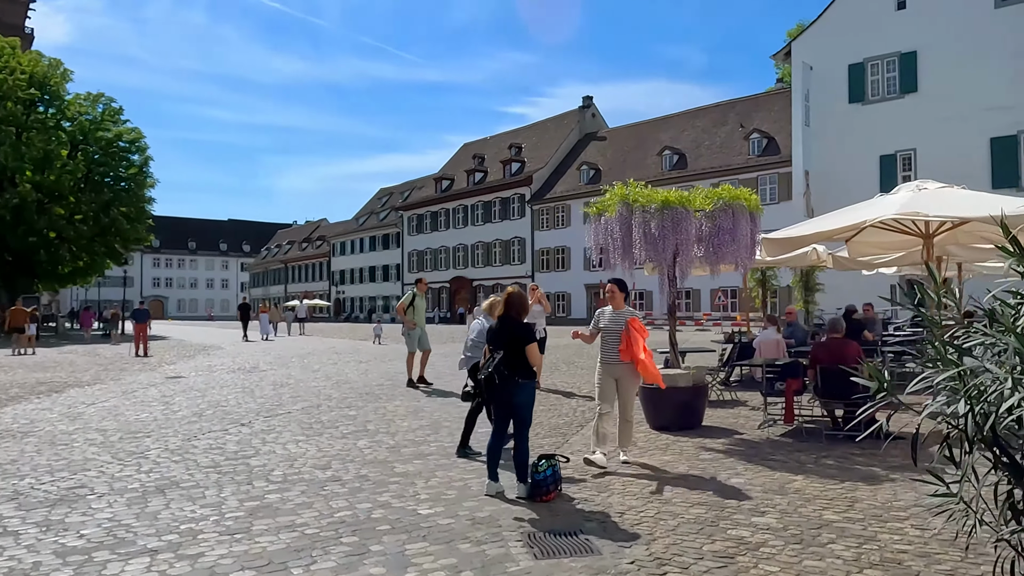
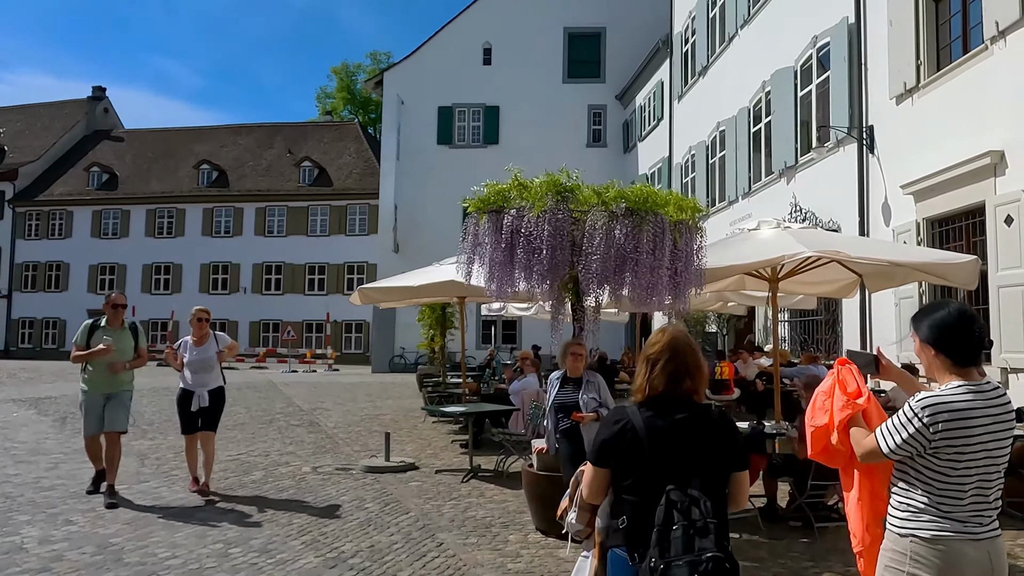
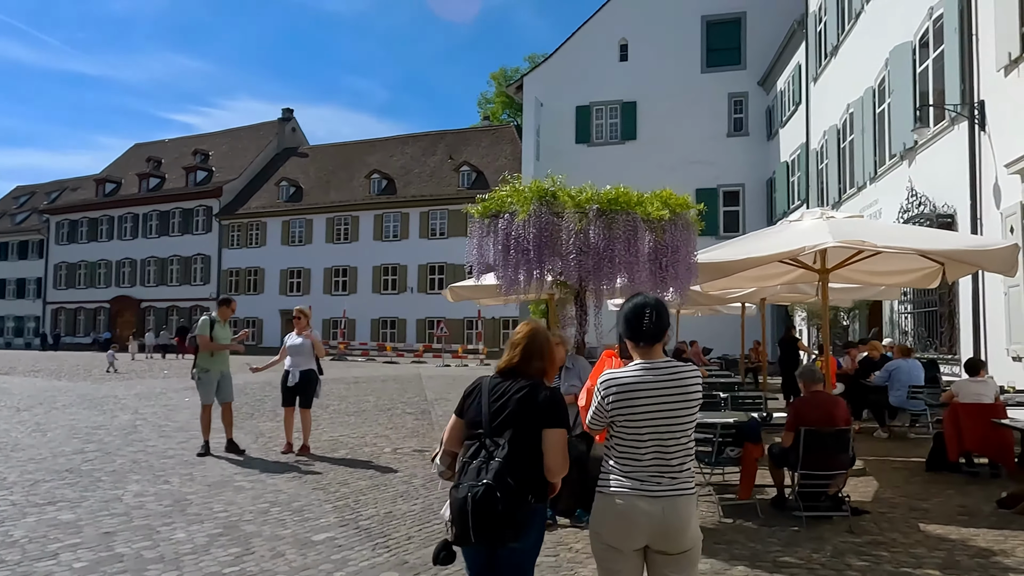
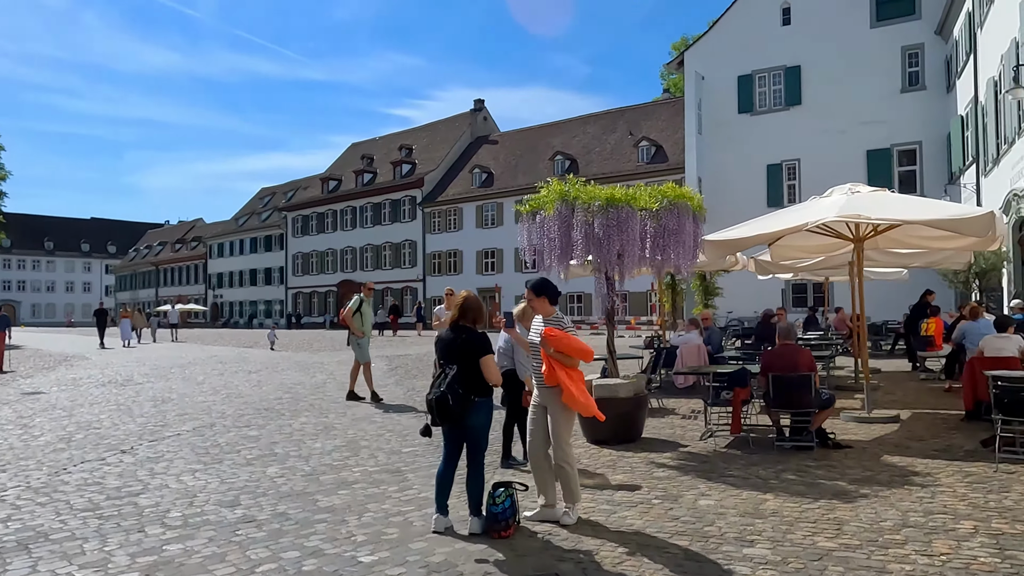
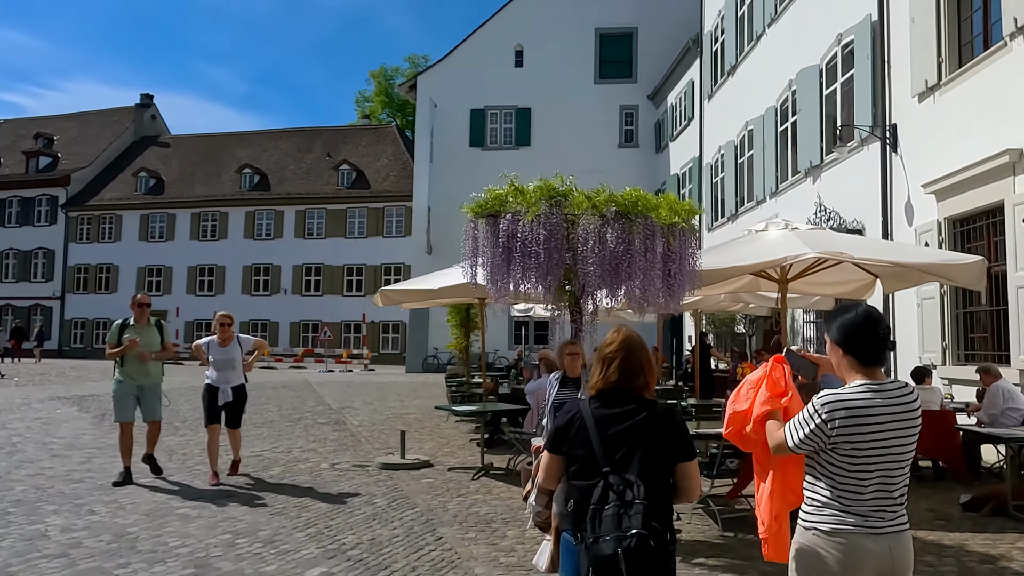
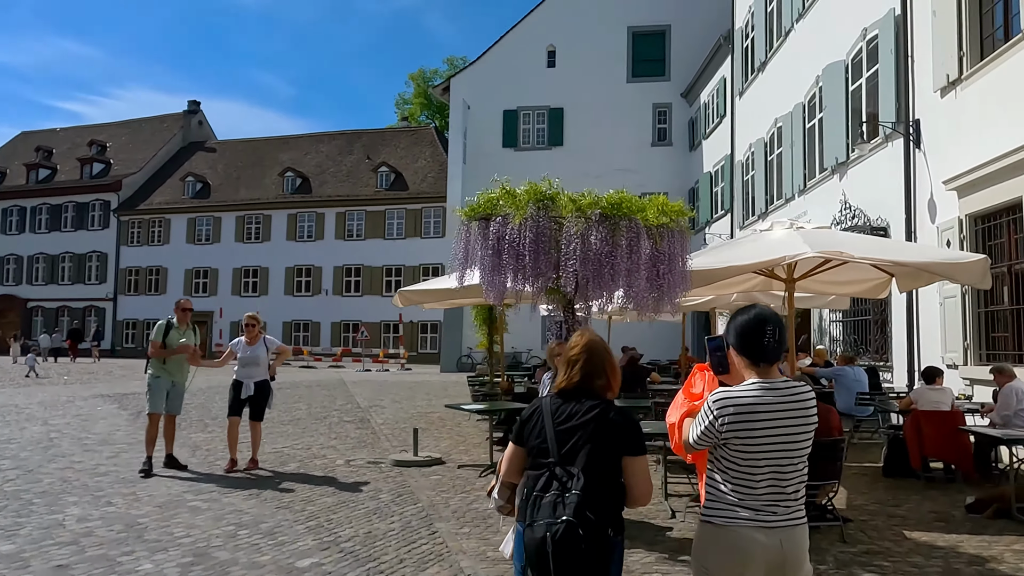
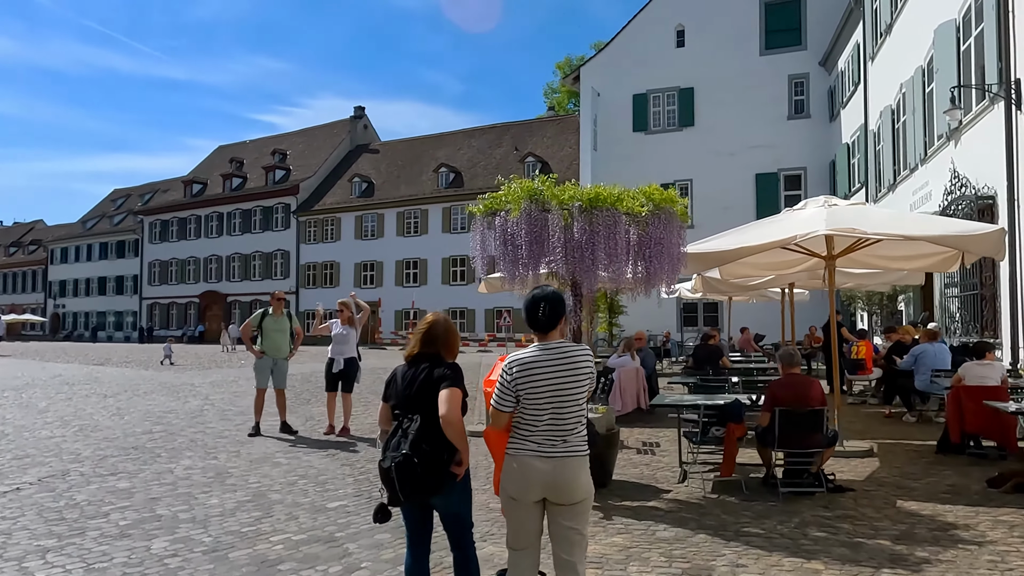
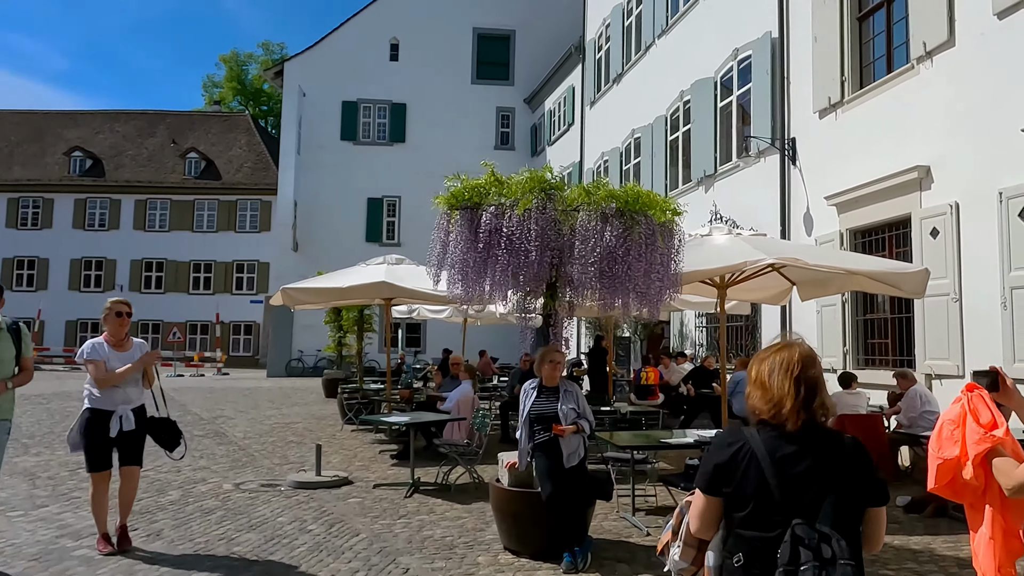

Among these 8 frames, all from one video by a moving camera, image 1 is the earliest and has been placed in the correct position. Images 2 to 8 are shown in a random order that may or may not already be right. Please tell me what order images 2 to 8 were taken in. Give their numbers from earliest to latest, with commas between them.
4, 7, 3, 6, 5, 2, 8
